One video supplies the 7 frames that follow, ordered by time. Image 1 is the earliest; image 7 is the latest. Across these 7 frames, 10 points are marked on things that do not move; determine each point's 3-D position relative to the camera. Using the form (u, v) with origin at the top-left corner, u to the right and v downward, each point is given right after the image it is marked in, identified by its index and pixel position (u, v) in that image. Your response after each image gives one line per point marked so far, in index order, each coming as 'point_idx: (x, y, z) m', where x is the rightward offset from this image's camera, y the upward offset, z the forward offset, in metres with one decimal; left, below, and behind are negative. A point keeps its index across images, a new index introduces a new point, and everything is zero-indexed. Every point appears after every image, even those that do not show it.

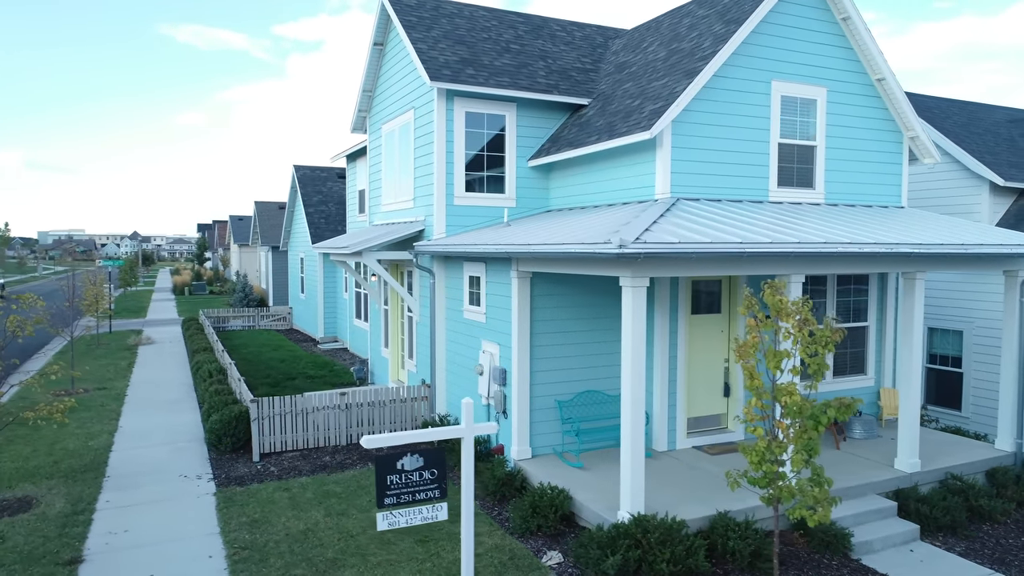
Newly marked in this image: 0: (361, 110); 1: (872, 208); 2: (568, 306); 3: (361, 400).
0: (-3.3, +3.9, +15.1) m
1: (+5.8, +1.3, +11.0) m
2: (+0.8, -0.3, +9.4) m
3: (-2.5, -1.8, +11.2) m
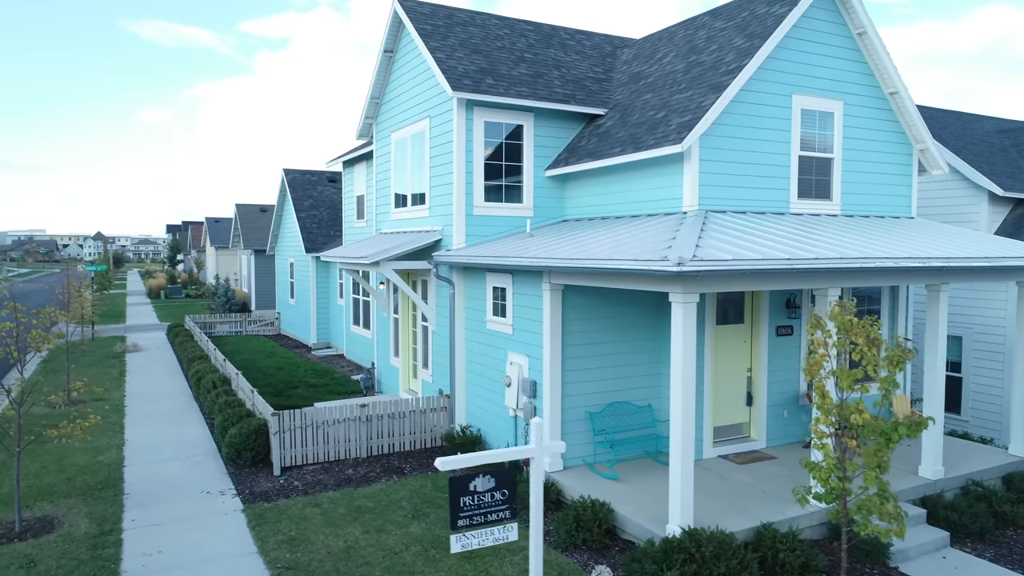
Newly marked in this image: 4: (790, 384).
0: (-3.2, +3.8, +14.9) m
1: (+6.1, +1.1, +11.2) m
2: (+1.2, -0.4, +9.5) m
3: (-2.1, -2.0, +11.1) m
4: (+4.3, -1.5, +10.6) m
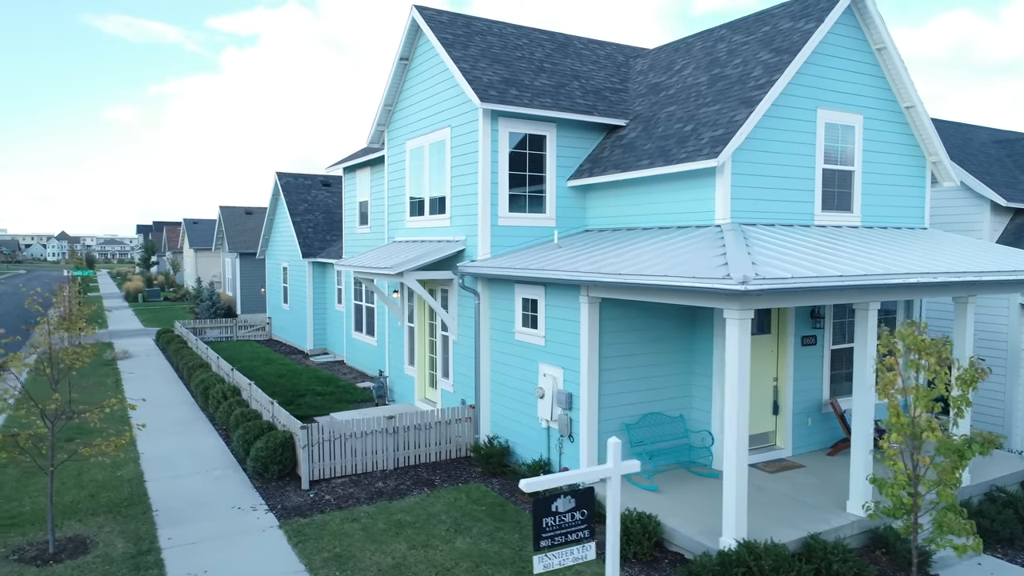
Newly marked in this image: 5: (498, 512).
0: (-2.9, +3.6, +14.9) m
1: (+6.5, +1.0, +11.4) m
2: (+1.7, -0.6, +9.5) m
3: (-1.7, -2.2, +11.0) m
4: (+4.8, -1.7, +10.8) m
5: (-0.2, -3.0, +9.1) m
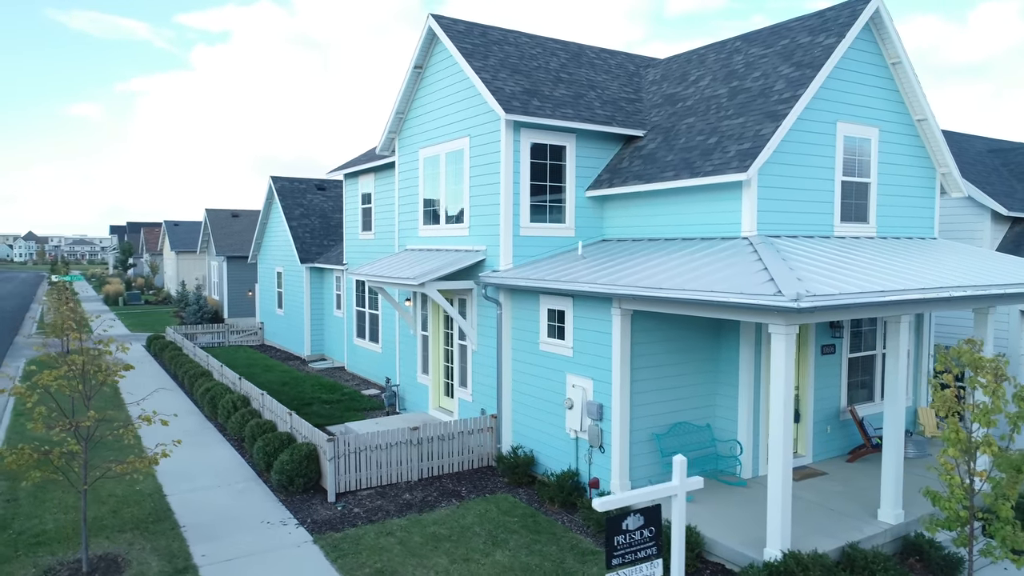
0: (-2.6, +3.4, +14.8) m
1: (+6.9, +0.8, +11.7) m
2: (+2.1, -0.8, +9.6) m
3: (-1.3, -2.4, +11.0) m
4: (+5.2, -1.8, +11.0) m
5: (+0.3, -3.2, +9.2) m
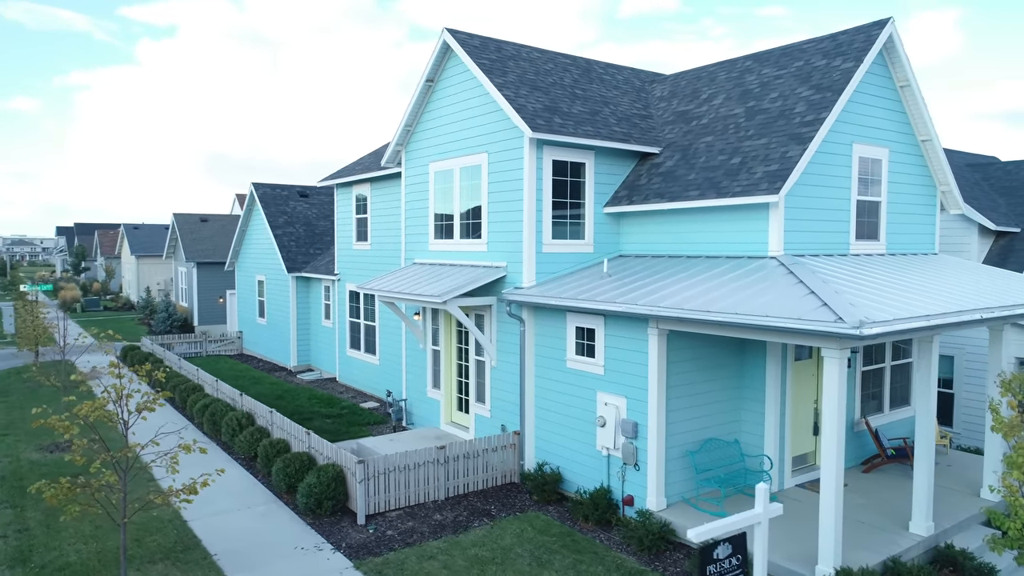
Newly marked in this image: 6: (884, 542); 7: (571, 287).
0: (-2.5, +3.1, +14.7) m
1: (+7.2, +0.6, +12.1) m
2: (+2.6, -1.0, +9.8) m
3: (-0.9, -2.6, +11.0) m
4: (+5.6, -2.1, +11.3) m
5: (+0.8, -3.4, +9.2) m
6: (+4.6, -3.2, +8.5) m
7: (+1.0, 0.0, +11.0) m
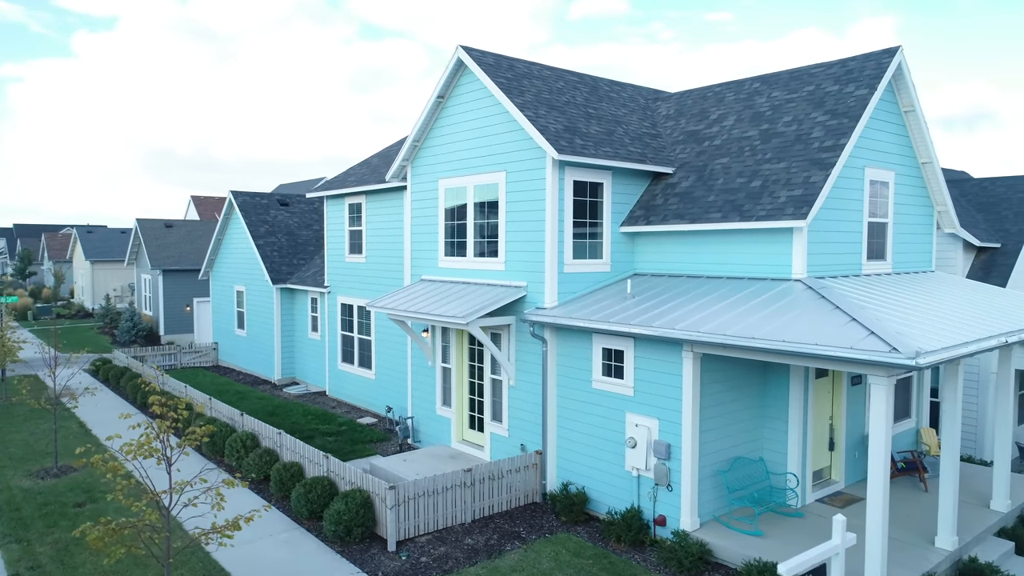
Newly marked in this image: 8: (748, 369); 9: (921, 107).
0: (-2.3, +2.7, +14.5) m
1: (+7.6, +0.2, +12.6) m
2: (+3.1, -1.4, +10.0) m
3: (-0.5, -3.0, +10.9) m
4: (+5.9, -2.4, +11.7) m
5: (+1.3, -3.8, +9.3) m
6: (+5.2, -3.5, +8.8) m
7: (+1.4, -0.3, +11.1) m
8: (+3.6, -1.2, +10.5) m
9: (+7.1, +3.1, +11.8) m
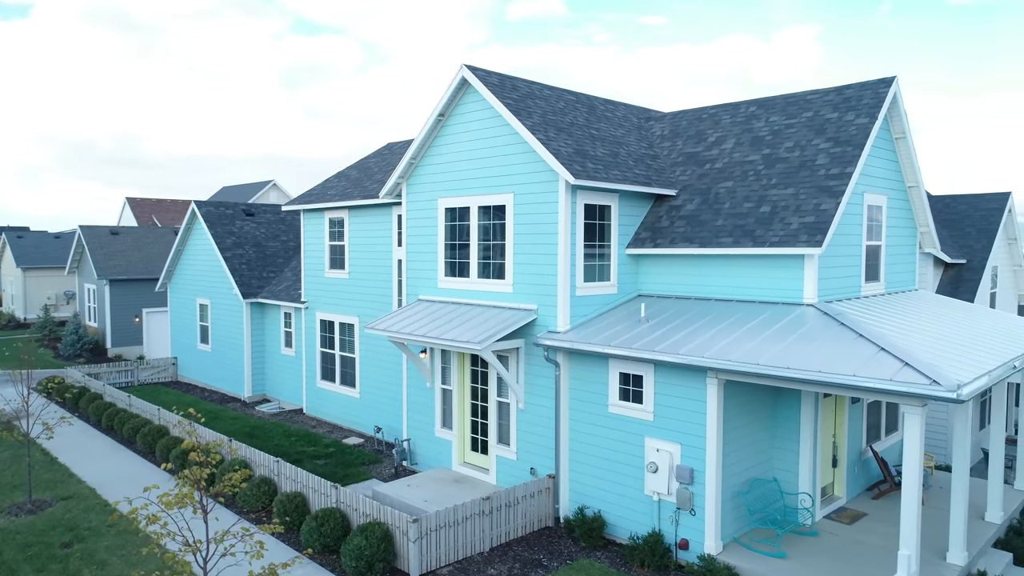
0: (-2.4, +2.3, +14.3) m
1: (+7.6, -0.1, +13.2) m
2: (+3.4, -1.7, +10.2) m
3: (-0.2, -3.4, +10.8) m
4: (+6.1, -2.8, +12.1) m
5: (+1.7, -4.2, +9.3) m
6: (+5.6, -3.8, +9.1) m
7: (+1.6, -0.7, +11.1) m
8: (+3.9, -1.6, +10.7) m
9: (+7.2, +2.7, +12.3) m
